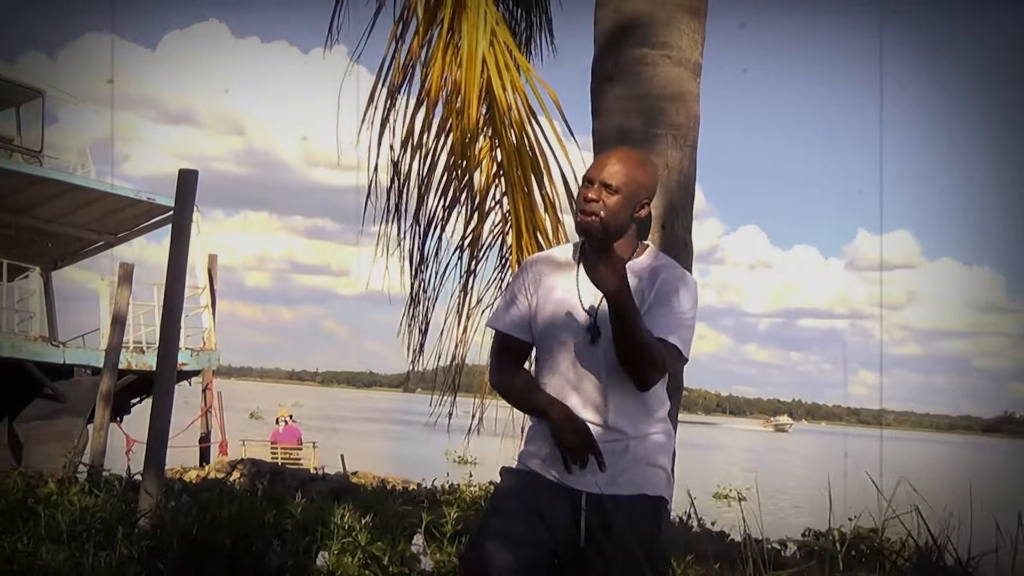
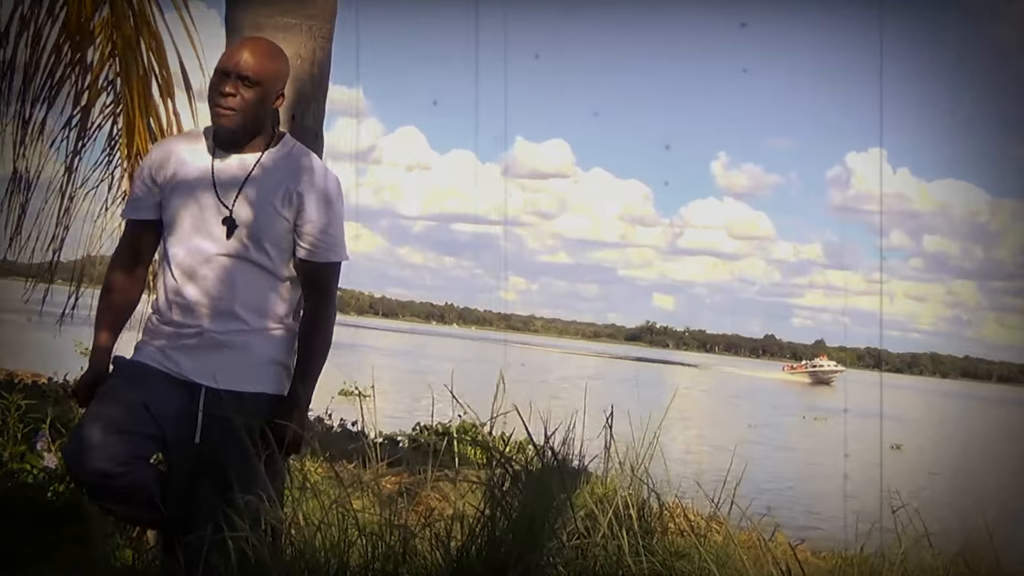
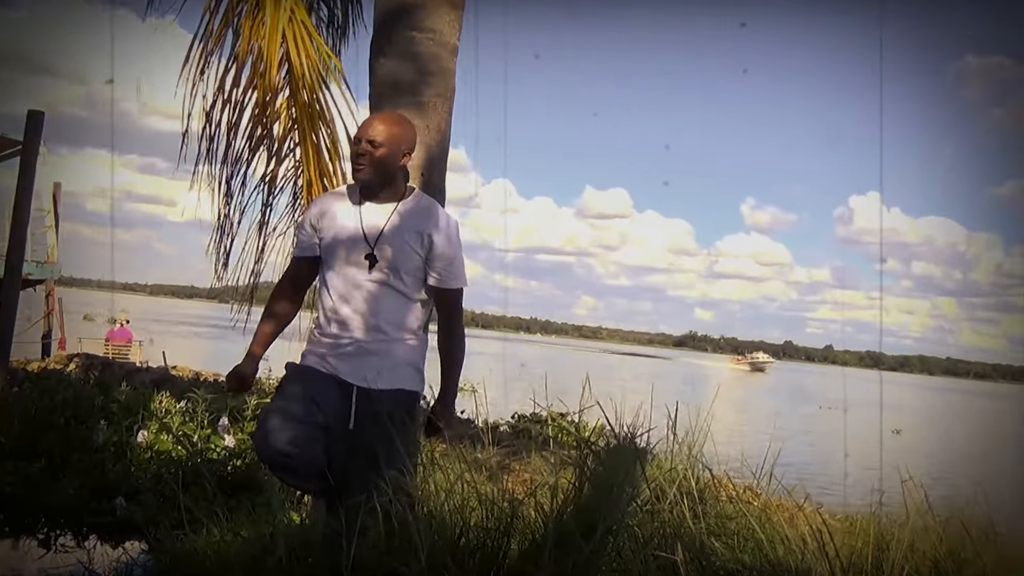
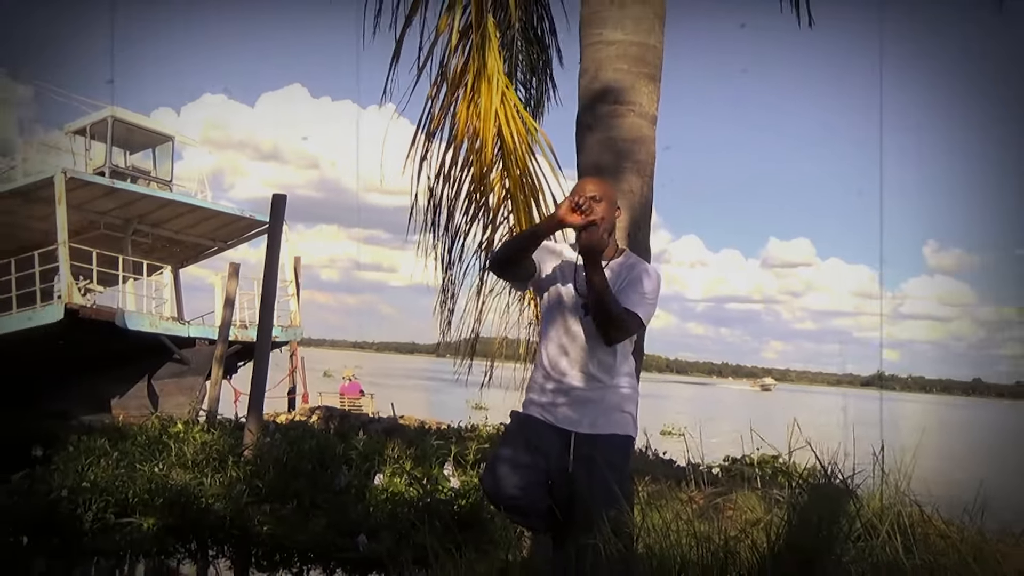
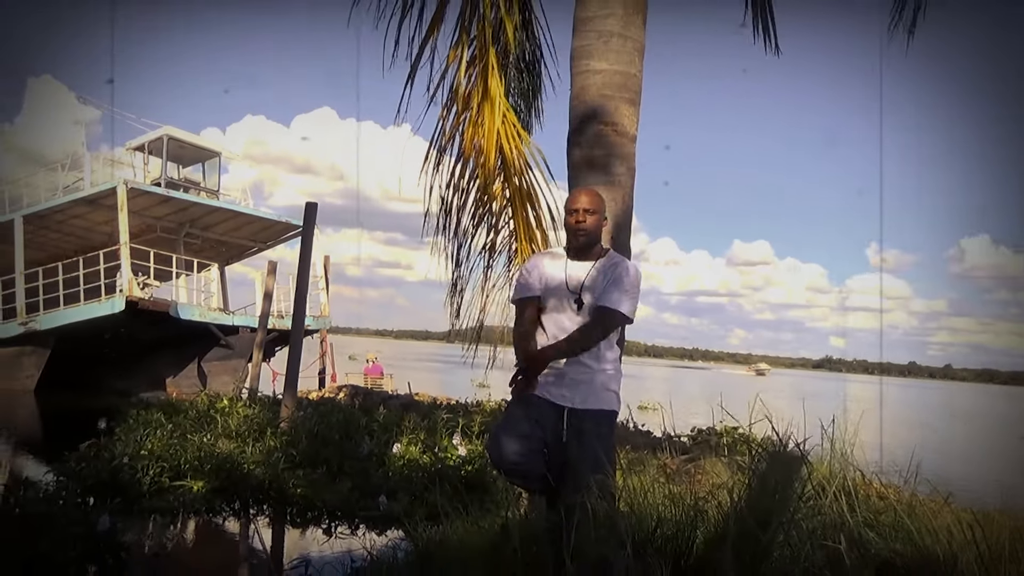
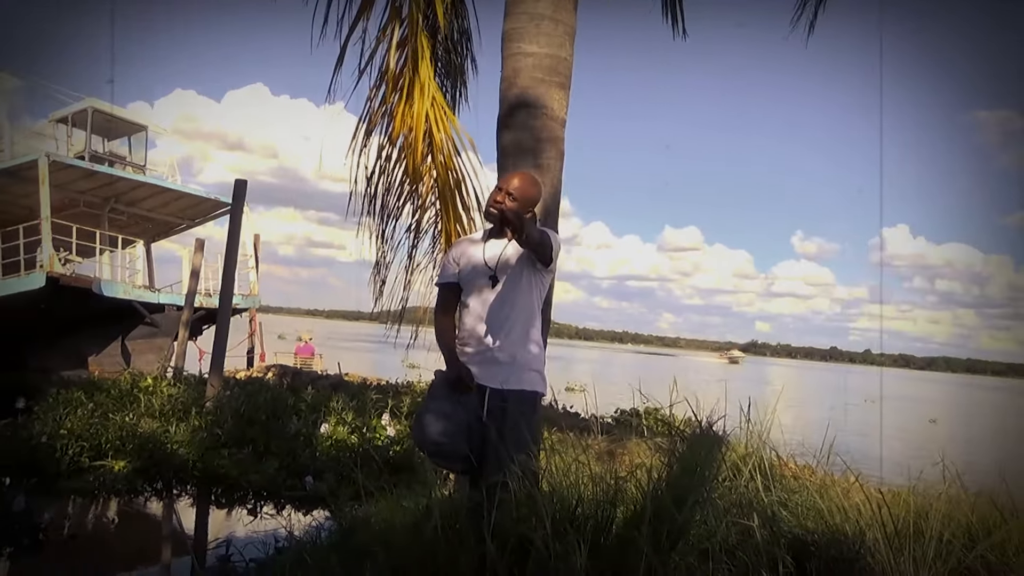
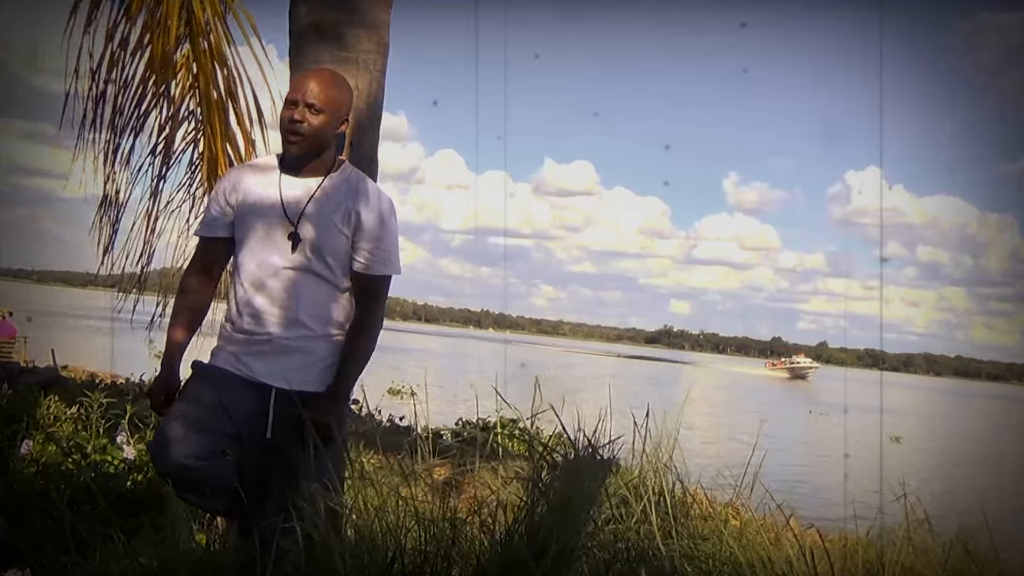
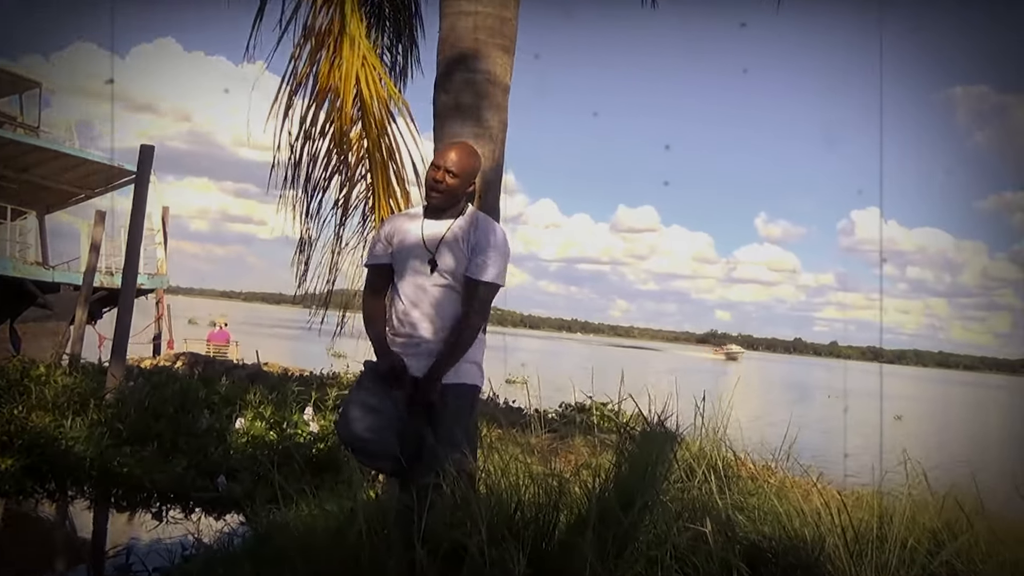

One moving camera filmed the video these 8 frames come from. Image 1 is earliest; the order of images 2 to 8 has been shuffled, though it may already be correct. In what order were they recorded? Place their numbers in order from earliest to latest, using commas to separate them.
4, 5, 6, 8, 3, 7, 2
